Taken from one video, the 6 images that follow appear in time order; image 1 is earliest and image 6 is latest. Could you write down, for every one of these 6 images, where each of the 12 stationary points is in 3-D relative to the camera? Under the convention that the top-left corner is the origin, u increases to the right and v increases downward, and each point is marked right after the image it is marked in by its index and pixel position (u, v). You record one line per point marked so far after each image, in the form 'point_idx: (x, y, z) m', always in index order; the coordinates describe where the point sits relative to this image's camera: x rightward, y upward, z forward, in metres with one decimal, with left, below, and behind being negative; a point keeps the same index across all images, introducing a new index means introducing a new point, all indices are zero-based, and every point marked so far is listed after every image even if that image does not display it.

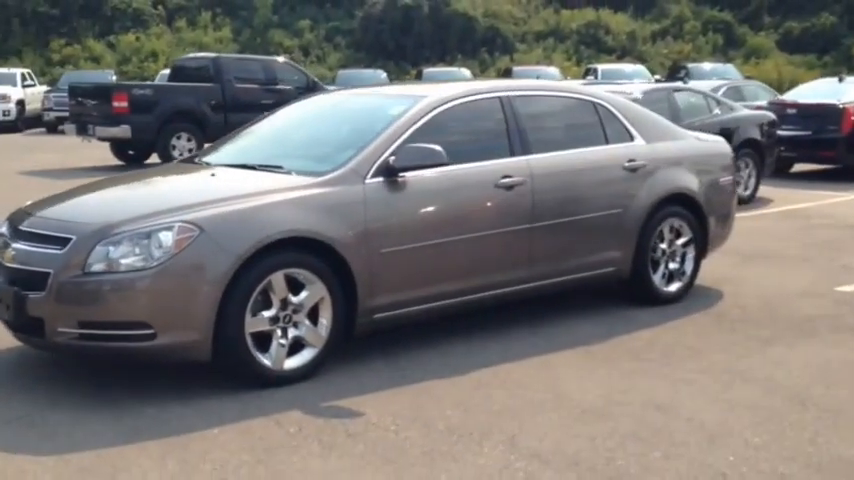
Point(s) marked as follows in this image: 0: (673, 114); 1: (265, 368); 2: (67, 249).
0: (+3.8, +1.9, +15.4) m
1: (-1.0, -0.8, +6.3) m
2: (-2.1, 0.0, +6.0) m
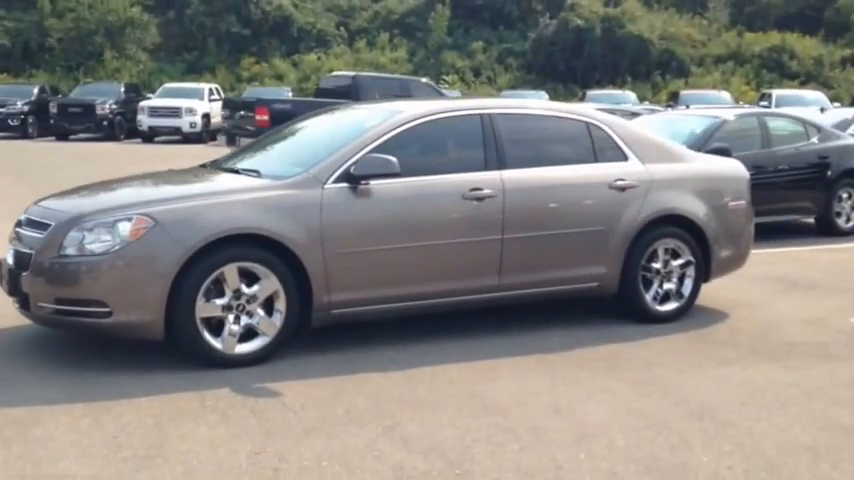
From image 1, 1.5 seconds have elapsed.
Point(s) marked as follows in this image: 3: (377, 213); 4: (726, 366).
0: (+5.0, +1.5, +15.2) m
1: (-1.5, -0.8, +7.1) m
2: (-2.6, 0.0, +7.1) m
3: (-0.4, +0.2, +7.7) m
4: (+2.3, -1.0, +7.8) m
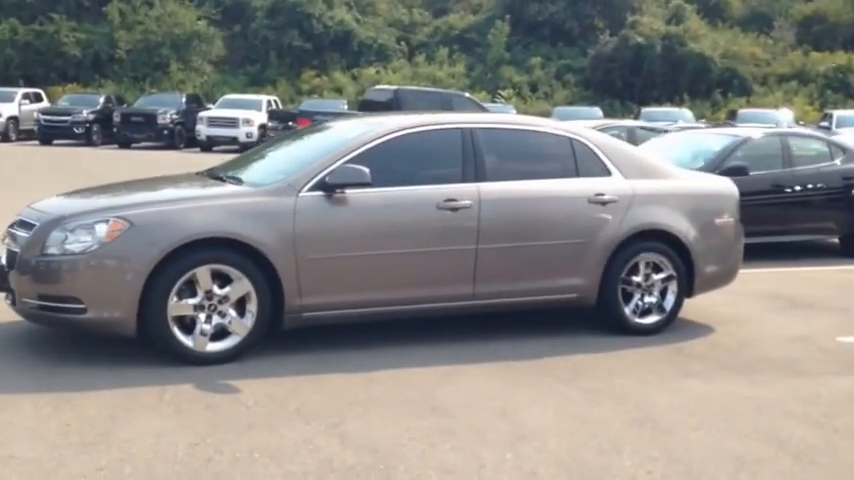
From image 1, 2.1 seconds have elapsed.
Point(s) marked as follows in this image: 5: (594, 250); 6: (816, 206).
0: (+5.3, +1.2, +15.2) m
1: (-1.8, -0.8, +7.5) m
2: (-2.9, +0.1, +7.5) m
3: (-0.6, +0.1, +8.0) m
4: (+2.0, -1.1, +7.9) m
5: (+1.5, -0.1, +8.9) m
6: (+5.8, +0.5, +15.2) m
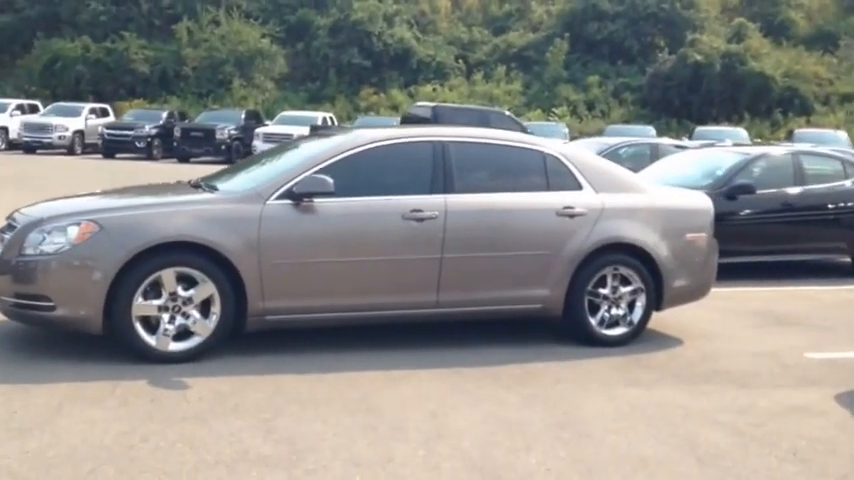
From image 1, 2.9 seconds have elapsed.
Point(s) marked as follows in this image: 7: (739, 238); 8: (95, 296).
0: (+5.5, +0.9, +15.2) m
1: (-2.2, -0.8, +7.9) m
2: (-3.2, 0.0, +8.1) m
3: (-0.9, +0.1, +8.4) m
4: (+1.6, -1.2, +8.1) m
5: (+1.2, -0.2, +9.2) m
6: (+5.9, +0.2, +15.1) m
7: (+4.3, 0.0, +13.8) m
8: (-2.5, -0.4, +7.8) m
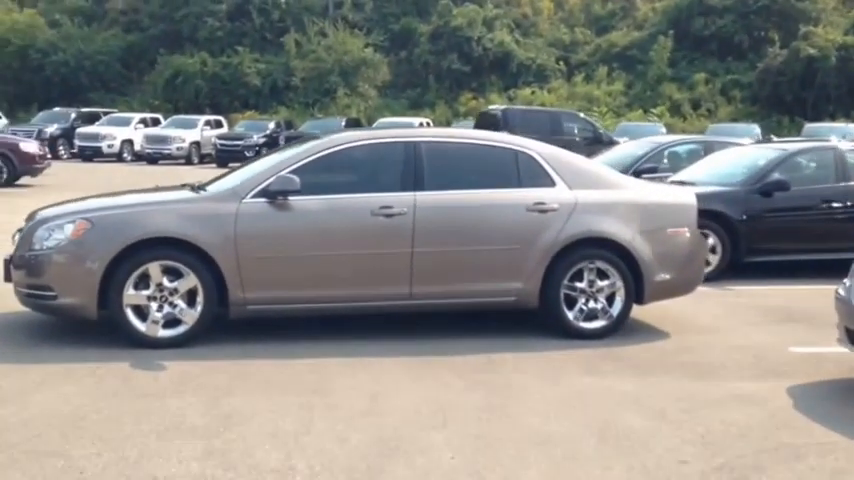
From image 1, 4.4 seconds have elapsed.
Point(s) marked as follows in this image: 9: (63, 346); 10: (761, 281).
0: (+6.0, +1.0, +15.0) m
1: (-2.5, -0.8, +8.8) m
2: (-3.5, +0.1, +9.0) m
3: (-1.2, +0.1, +9.0) m
4: (+1.3, -1.1, +8.4) m
5: (+1.0, -0.1, +9.6) m
6: (+6.4, +0.3, +14.9) m
7: (+4.6, +0.1, +13.8) m
8: (-2.9, -0.4, +8.7) m
9: (-3.1, -0.9, +8.8) m
10: (+4.5, -0.5, +13.8) m
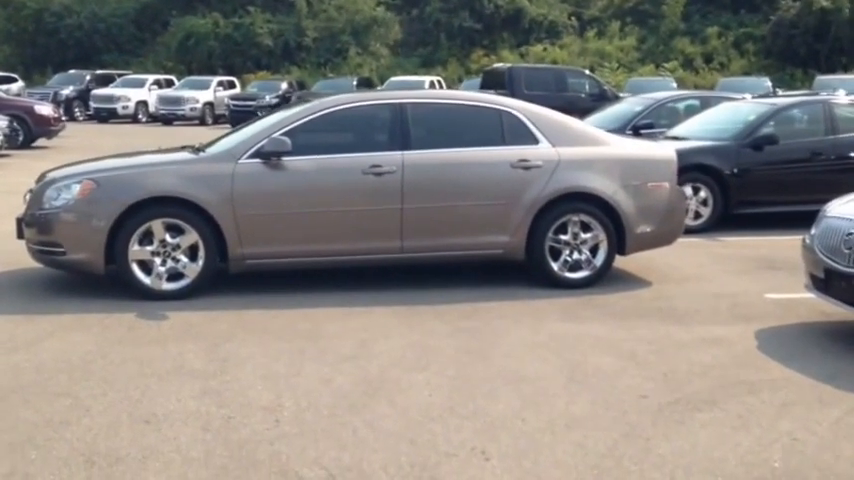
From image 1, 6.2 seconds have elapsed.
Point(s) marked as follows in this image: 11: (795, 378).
0: (+6.0, +1.7, +15.3) m
1: (-2.6, -0.4, +9.3) m
2: (-3.6, +0.4, +9.5) m
3: (-1.3, +0.5, +9.5) m
4: (+1.2, -0.7, +8.9) m
5: (+0.9, +0.3, +10.0) m
6: (+6.4, +1.0, +15.3) m
7: (+4.6, +0.7, +14.1) m
8: (-3.0, 0.0, +9.2) m
9: (-3.2, -0.5, +9.3) m
10: (+4.5, +0.1, +14.2) m
11: (+2.6, -1.0, +7.2) m
